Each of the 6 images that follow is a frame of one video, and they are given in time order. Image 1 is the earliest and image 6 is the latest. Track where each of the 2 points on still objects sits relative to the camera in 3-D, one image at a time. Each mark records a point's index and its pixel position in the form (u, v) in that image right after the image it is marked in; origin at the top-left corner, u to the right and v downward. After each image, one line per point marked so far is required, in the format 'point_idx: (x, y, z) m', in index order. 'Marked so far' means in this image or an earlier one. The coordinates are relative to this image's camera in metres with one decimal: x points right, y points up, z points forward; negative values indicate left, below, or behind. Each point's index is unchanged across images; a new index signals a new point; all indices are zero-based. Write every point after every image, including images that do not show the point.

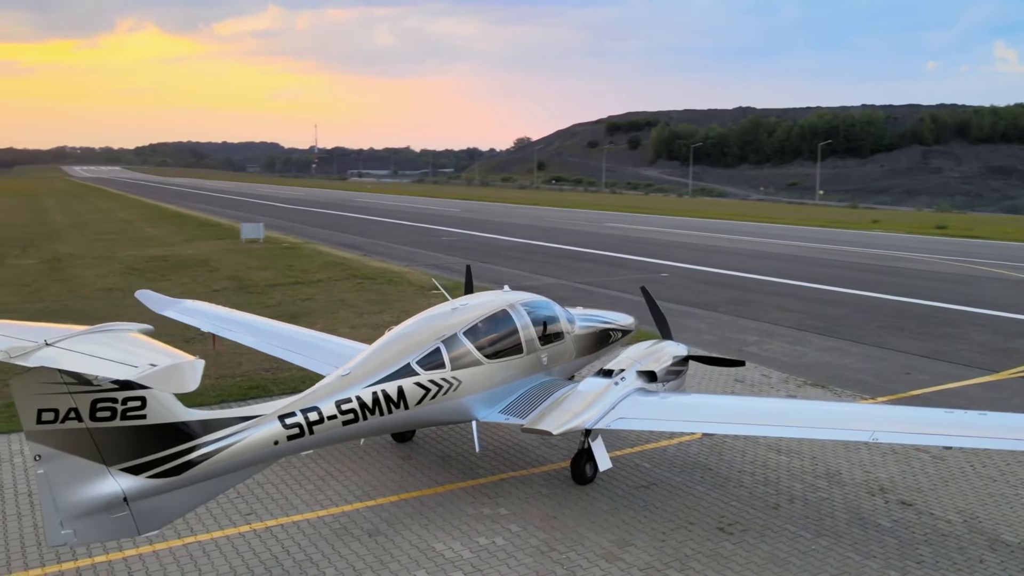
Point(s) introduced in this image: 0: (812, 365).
0: (+4.0, -1.0, +12.5) m
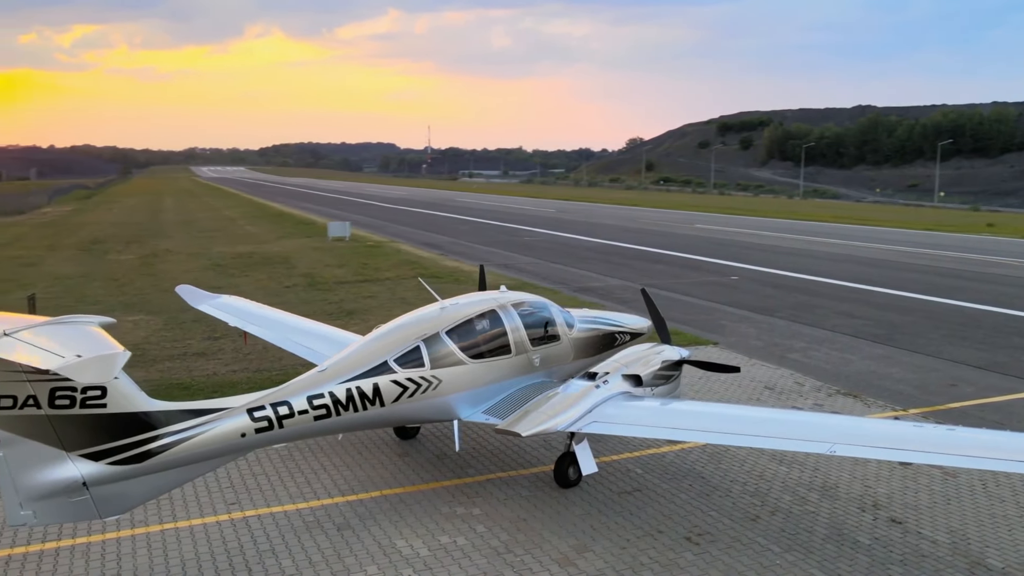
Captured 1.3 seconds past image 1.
0: (+4.4, -1.1, +12.0) m
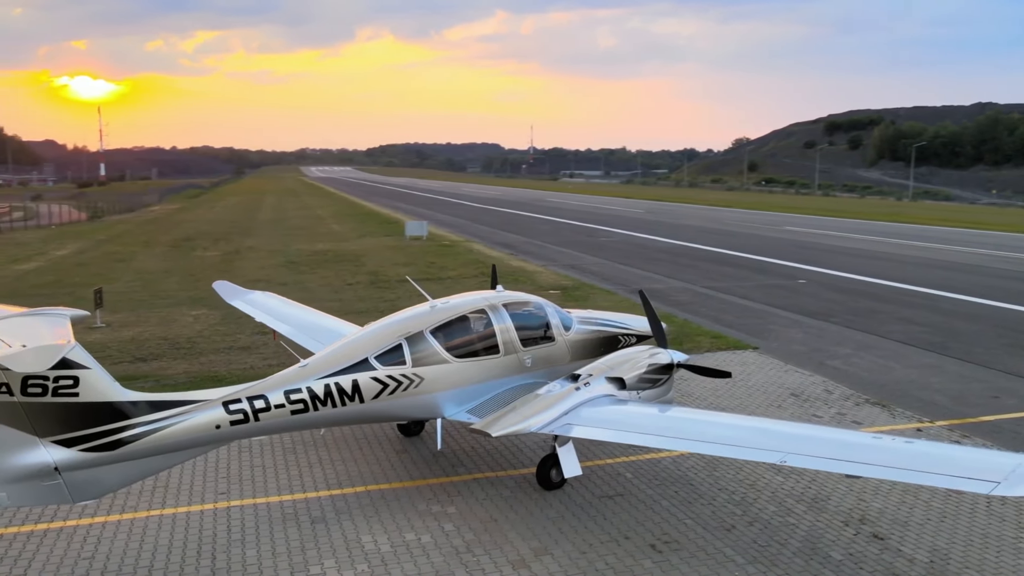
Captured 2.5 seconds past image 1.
0: (+4.6, -1.2, +11.5) m
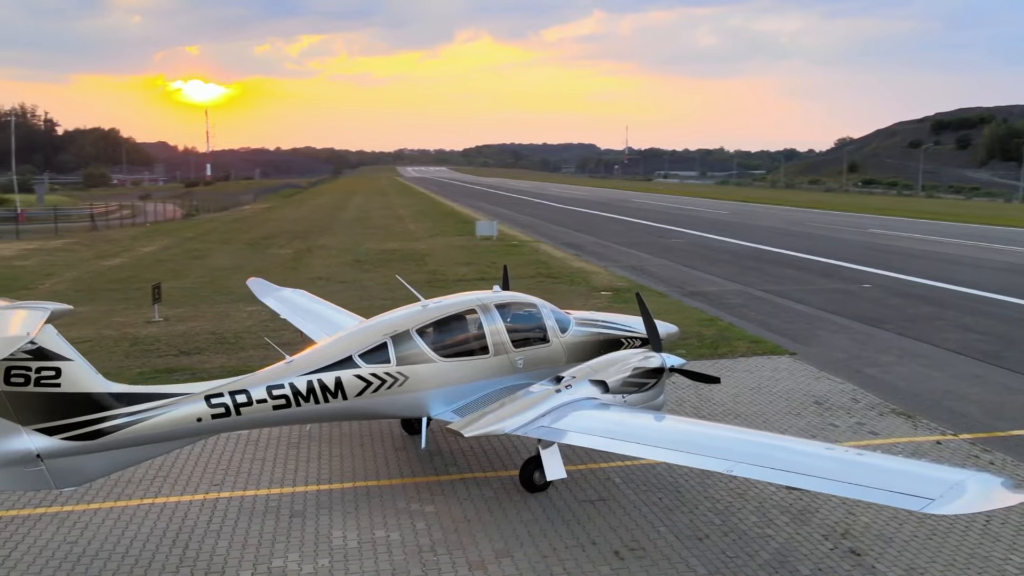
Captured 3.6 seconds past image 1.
0: (+4.9, -1.2, +11.0) m
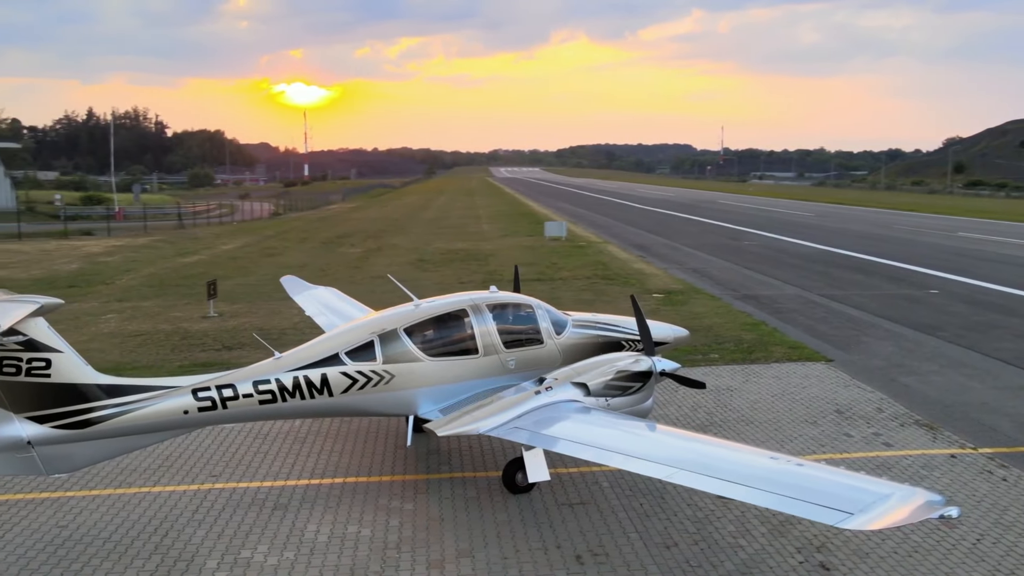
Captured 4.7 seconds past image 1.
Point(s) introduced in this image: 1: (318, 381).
0: (+5.0, -1.3, +10.6) m
1: (-1.6, -0.8, +7.6) m
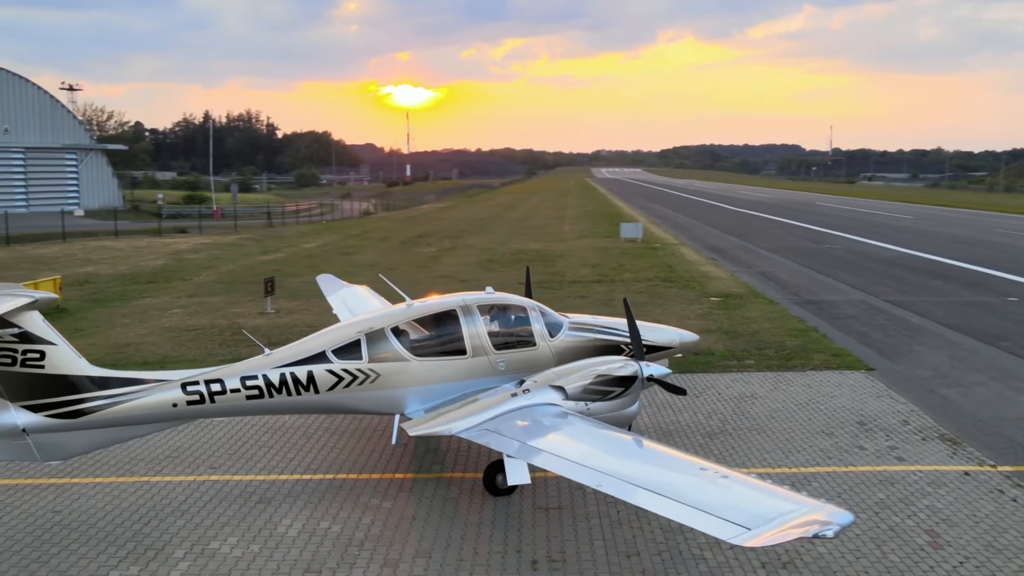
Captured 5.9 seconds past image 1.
0: (+5.1, -1.4, +10.0) m
1: (-1.7, -0.8, +7.8) m
